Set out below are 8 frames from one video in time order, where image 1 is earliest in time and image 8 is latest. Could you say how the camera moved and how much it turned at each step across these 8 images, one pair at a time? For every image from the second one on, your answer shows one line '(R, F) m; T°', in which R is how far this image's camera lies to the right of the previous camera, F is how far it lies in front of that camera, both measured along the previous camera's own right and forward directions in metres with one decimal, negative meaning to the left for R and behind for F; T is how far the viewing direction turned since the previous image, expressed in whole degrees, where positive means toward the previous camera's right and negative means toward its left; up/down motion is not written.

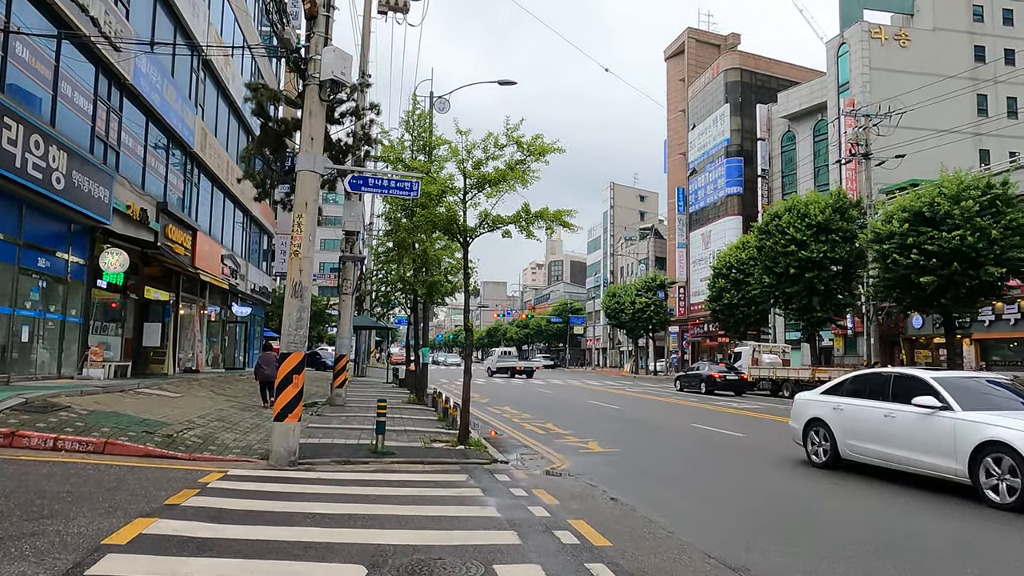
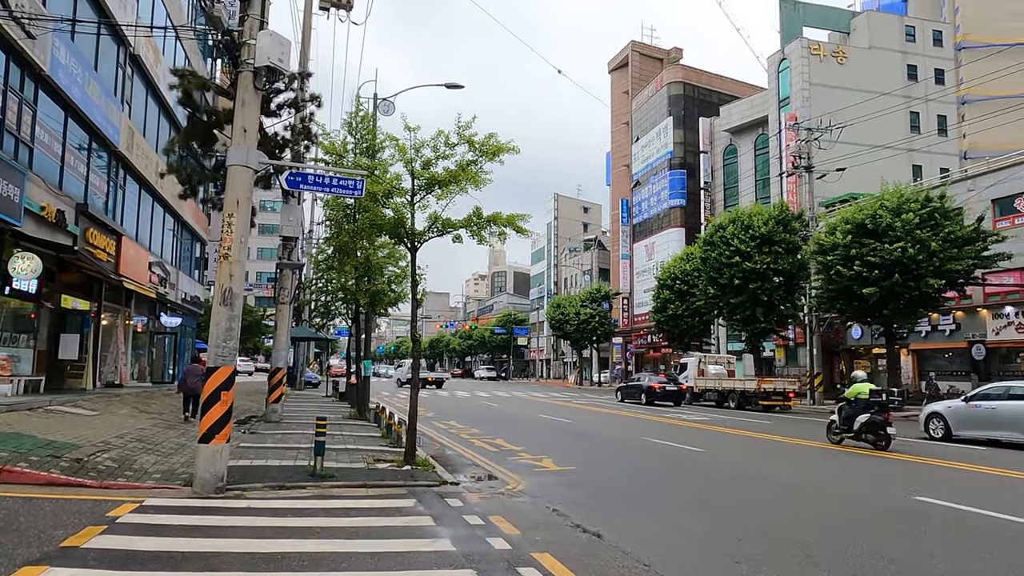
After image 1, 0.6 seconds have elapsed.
(-0.1, +0.7) m; +4°
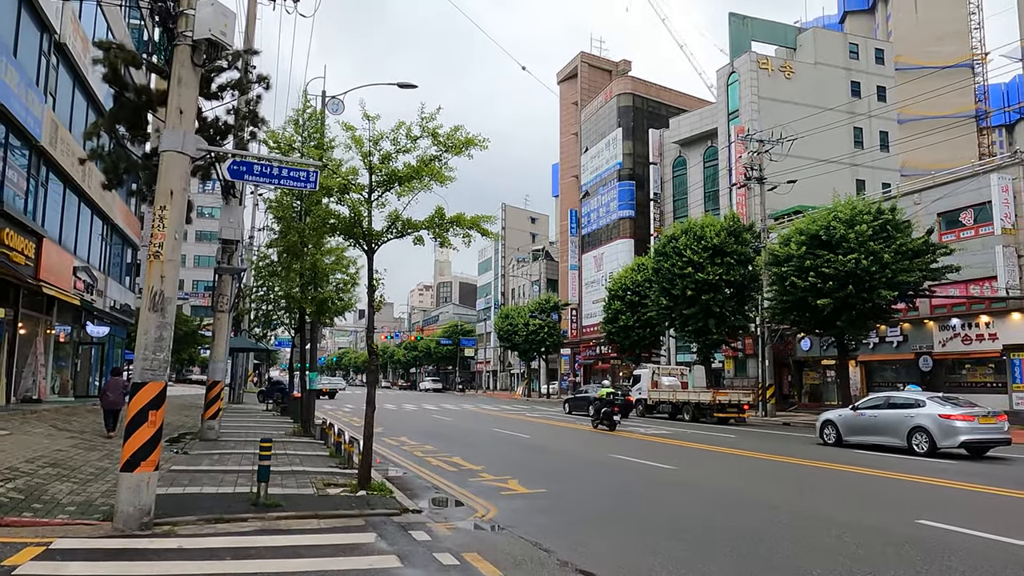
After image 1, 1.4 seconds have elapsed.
(-0.3, +0.9) m; +4°
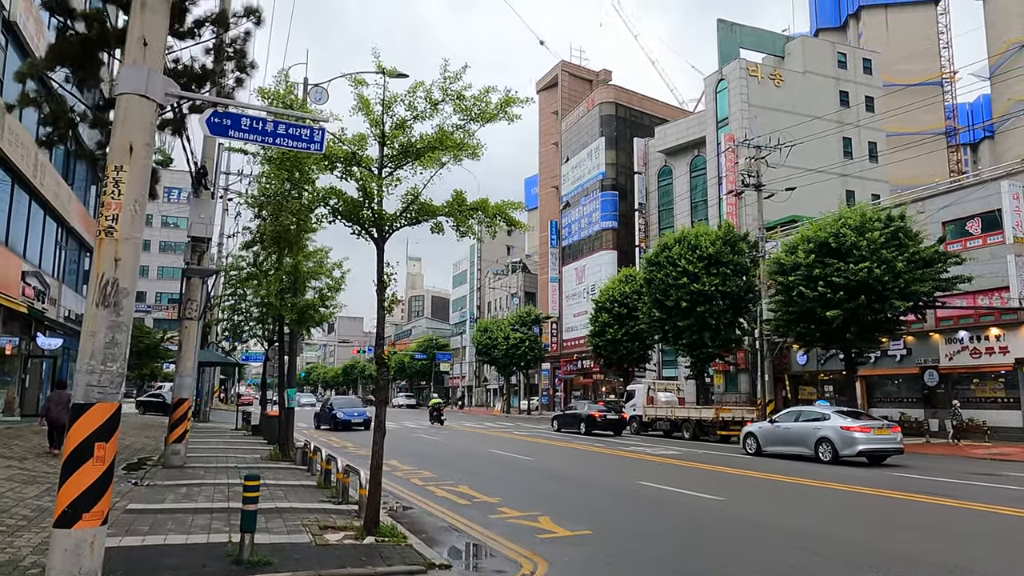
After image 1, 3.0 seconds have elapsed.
(-0.7, +1.7) m; +2°
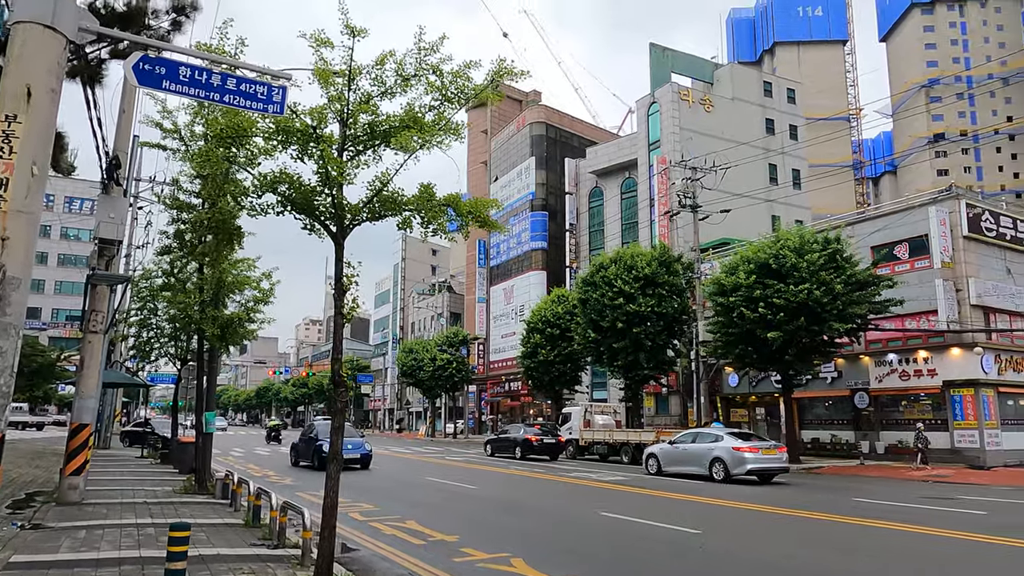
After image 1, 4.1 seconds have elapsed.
(-0.5, +1.1) m; +6°
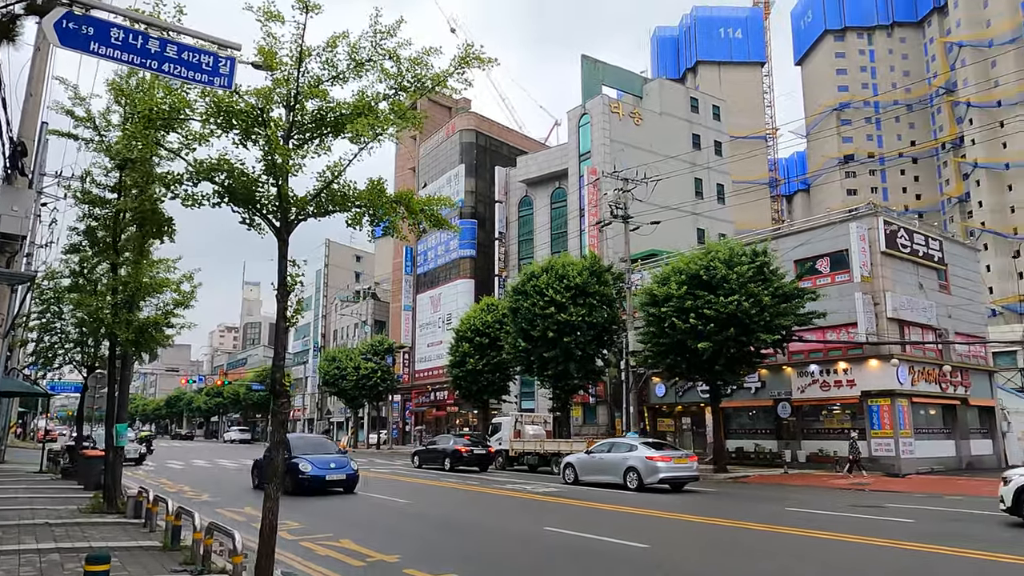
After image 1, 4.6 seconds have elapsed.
(-0.3, +0.4) m; +6°
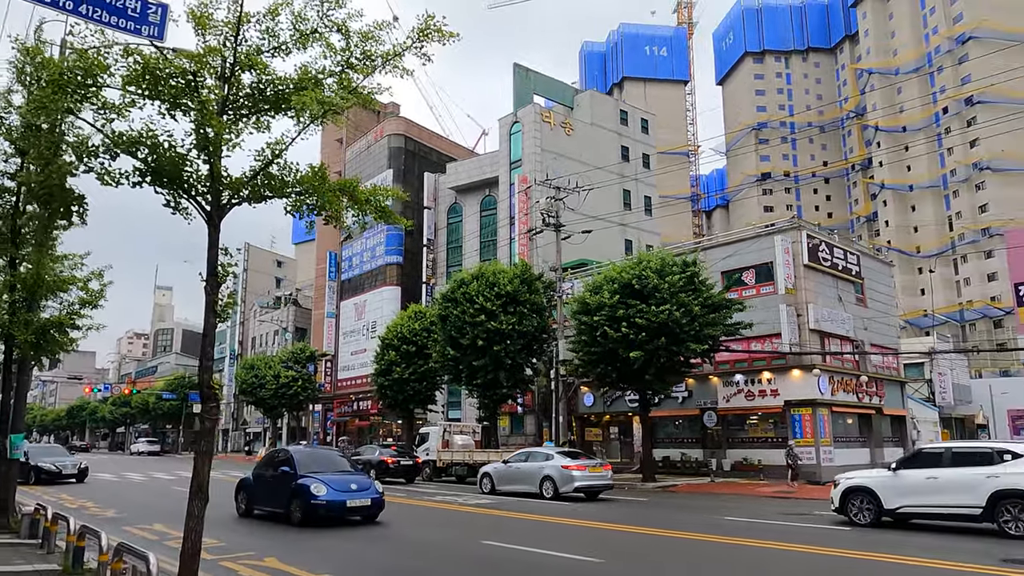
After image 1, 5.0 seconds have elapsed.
(-0.2, +0.5) m; +6°
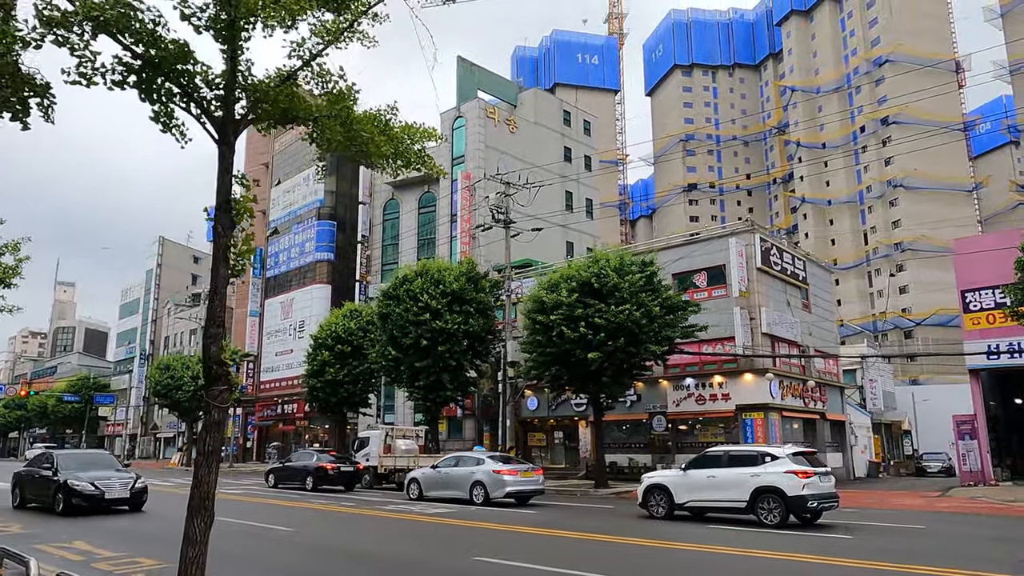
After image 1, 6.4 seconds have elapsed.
(-1.0, +1.3) m; +6°
